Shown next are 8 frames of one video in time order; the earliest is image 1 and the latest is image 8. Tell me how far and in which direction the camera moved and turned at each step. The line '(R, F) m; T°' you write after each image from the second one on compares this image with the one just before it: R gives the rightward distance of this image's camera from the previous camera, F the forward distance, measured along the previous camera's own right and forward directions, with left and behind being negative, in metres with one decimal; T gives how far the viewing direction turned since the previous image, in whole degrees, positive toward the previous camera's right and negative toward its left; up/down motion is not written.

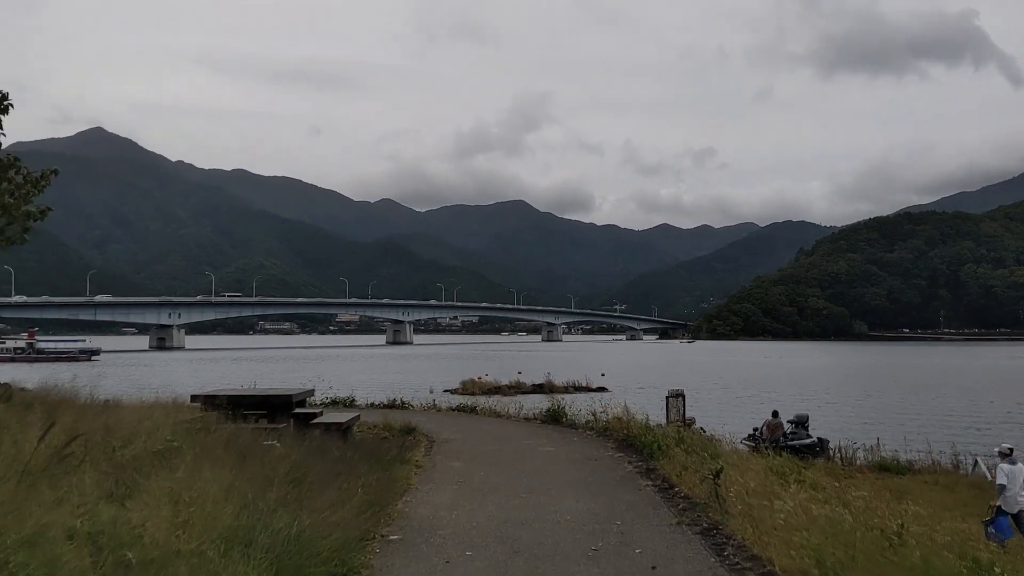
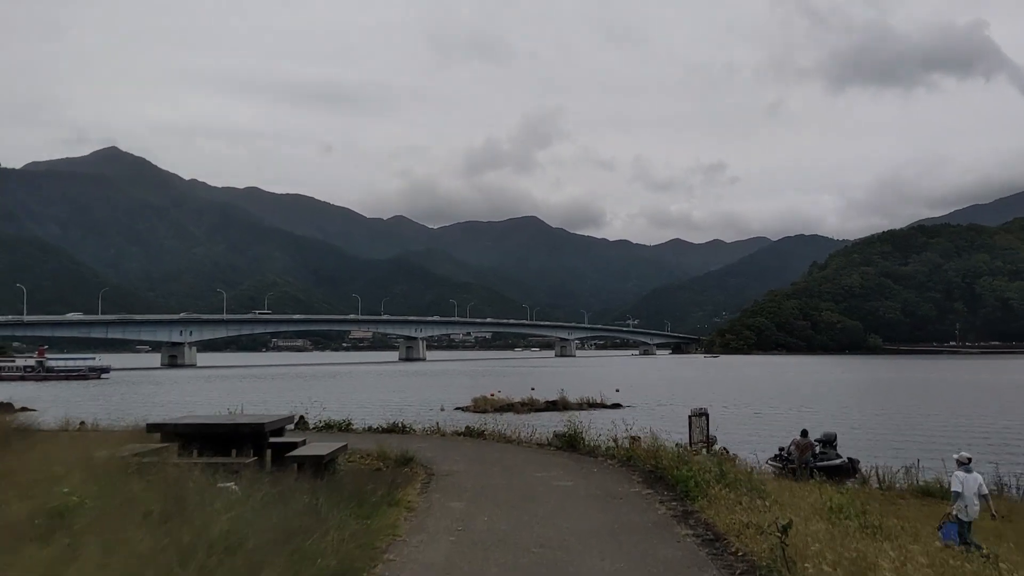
(+0.1, +1.9) m; -1°
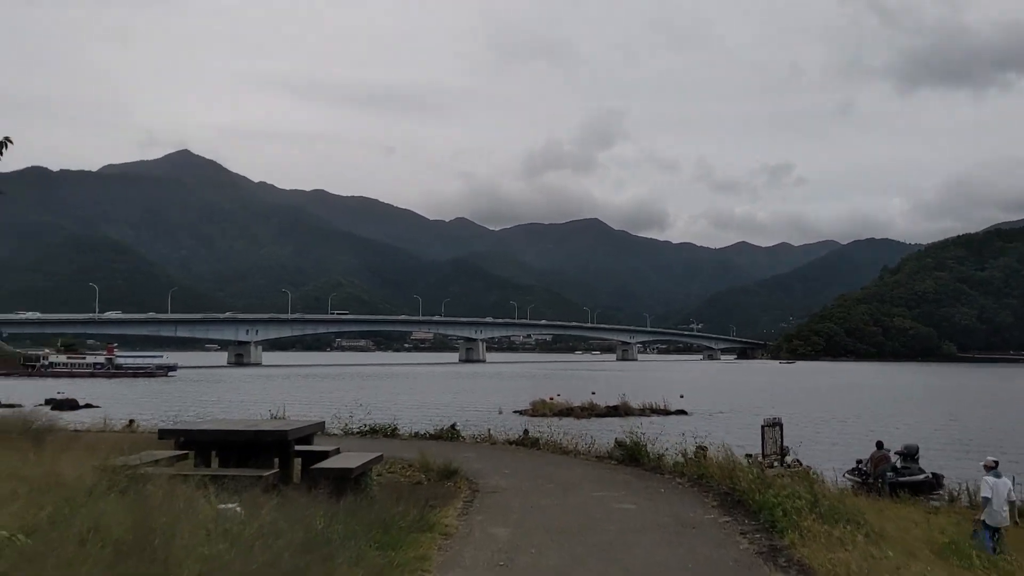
(+0.1, +1.4) m; -4°
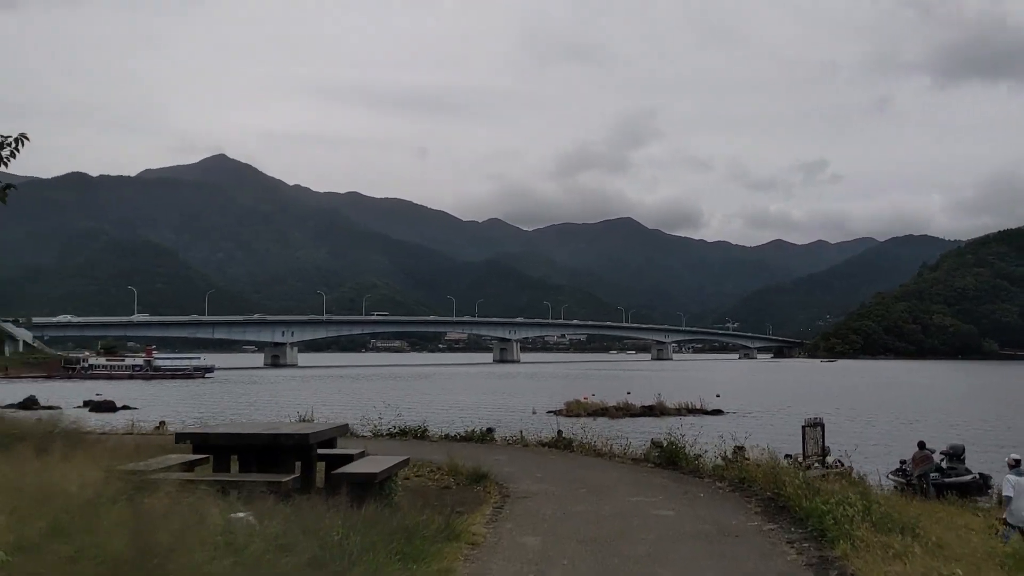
(0.0, +0.5) m; -2°
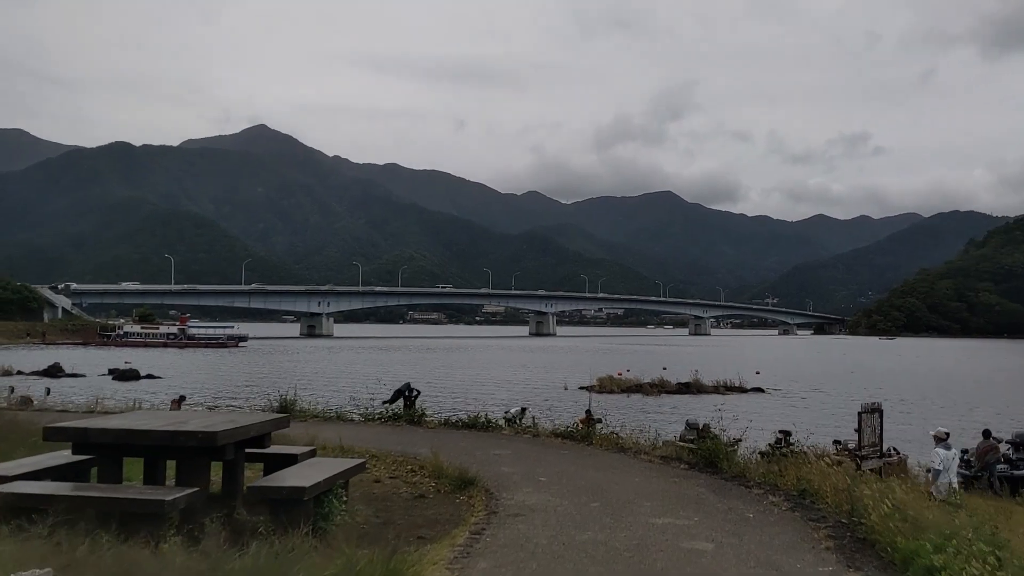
(+0.5, +2.5) m; -3°
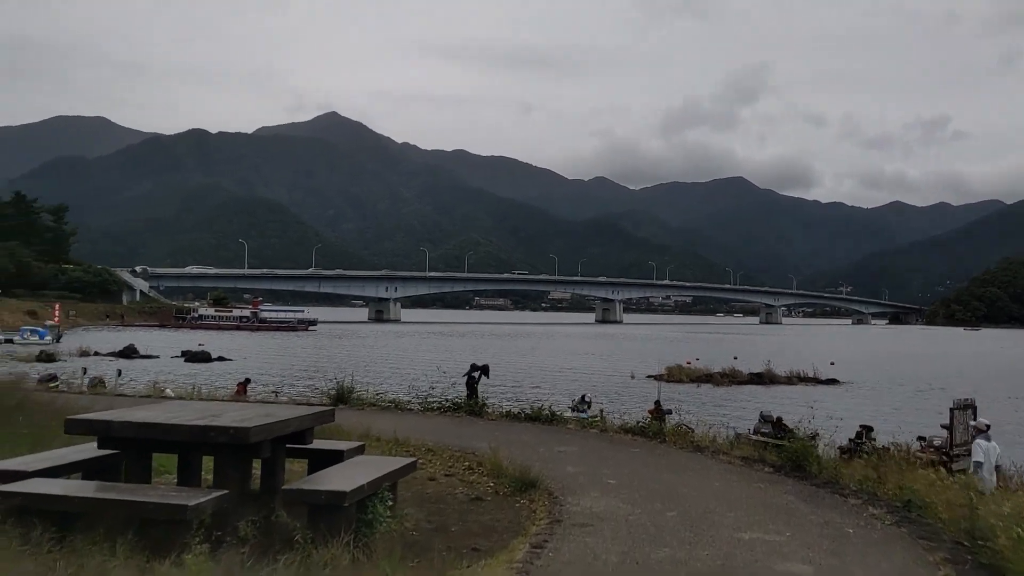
(0.0, +0.9) m; -5°
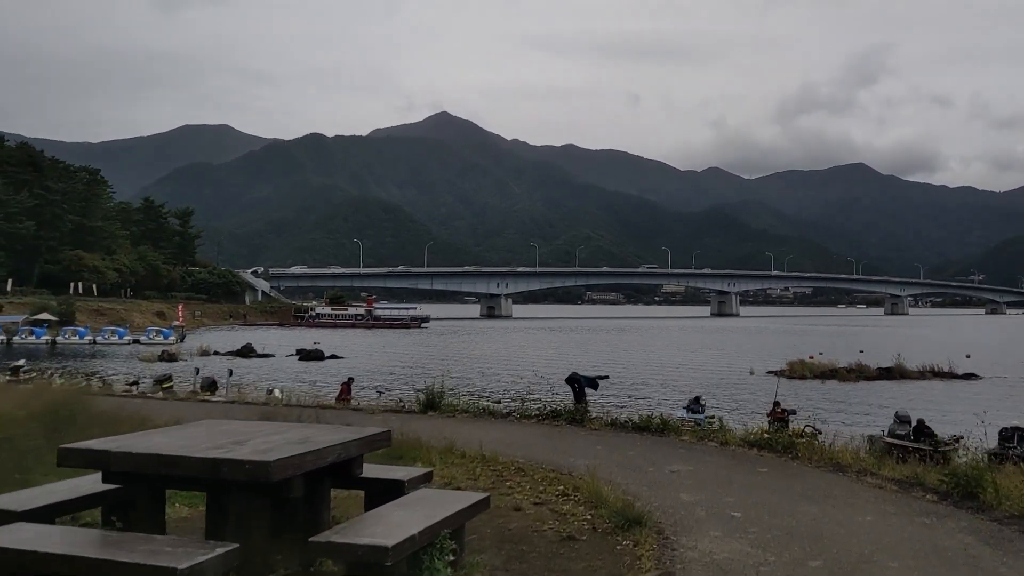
(+0.1, +1.5) m; -8°
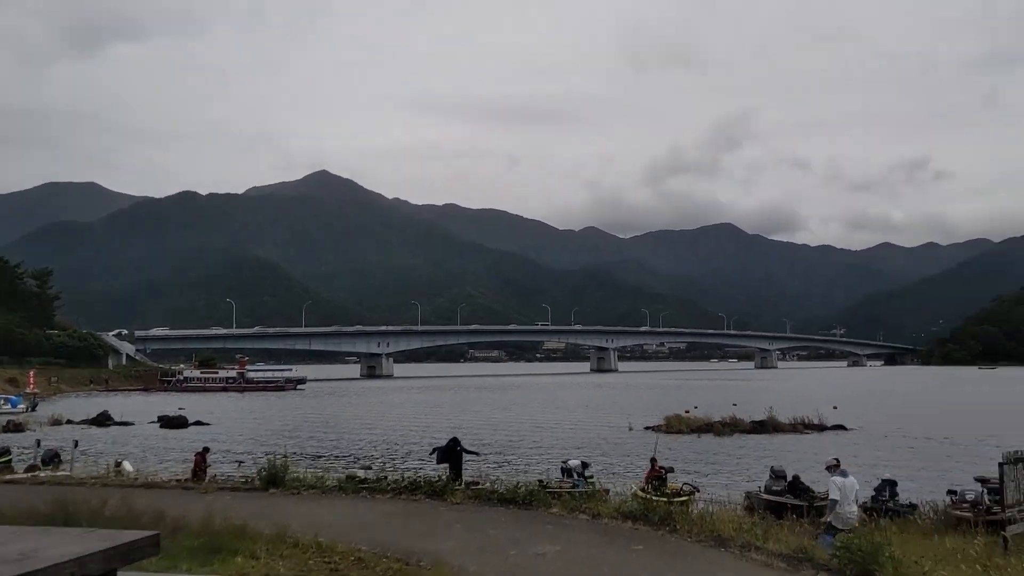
(+0.4, +0.9) m; +8°
